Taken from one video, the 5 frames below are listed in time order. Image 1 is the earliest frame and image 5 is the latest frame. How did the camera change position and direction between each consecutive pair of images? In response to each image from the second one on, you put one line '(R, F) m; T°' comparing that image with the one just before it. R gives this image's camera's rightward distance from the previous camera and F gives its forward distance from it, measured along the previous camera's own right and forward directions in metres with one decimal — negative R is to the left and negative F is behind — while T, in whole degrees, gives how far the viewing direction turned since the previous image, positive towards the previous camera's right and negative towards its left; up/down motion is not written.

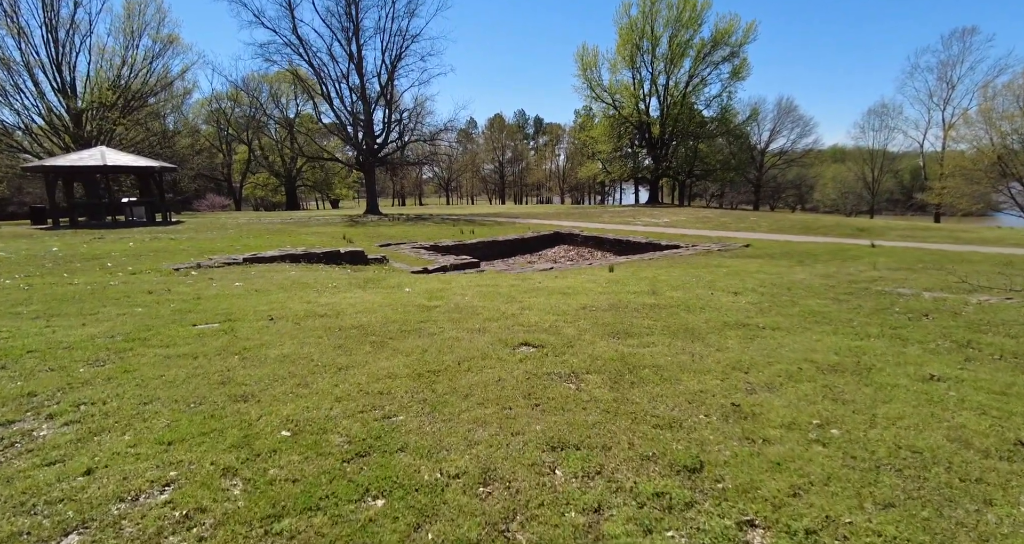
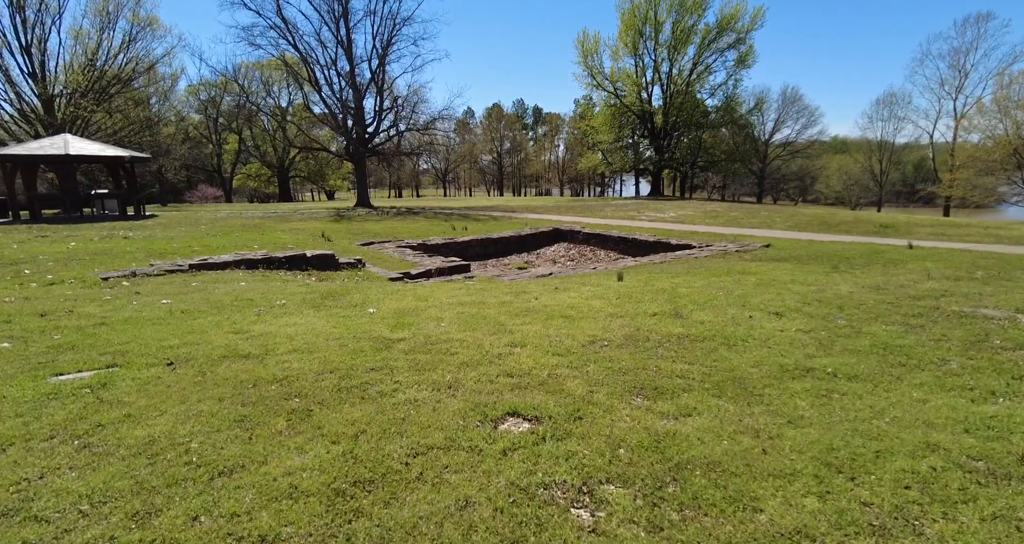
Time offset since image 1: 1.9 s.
(+0.1, +1.5) m; 0°
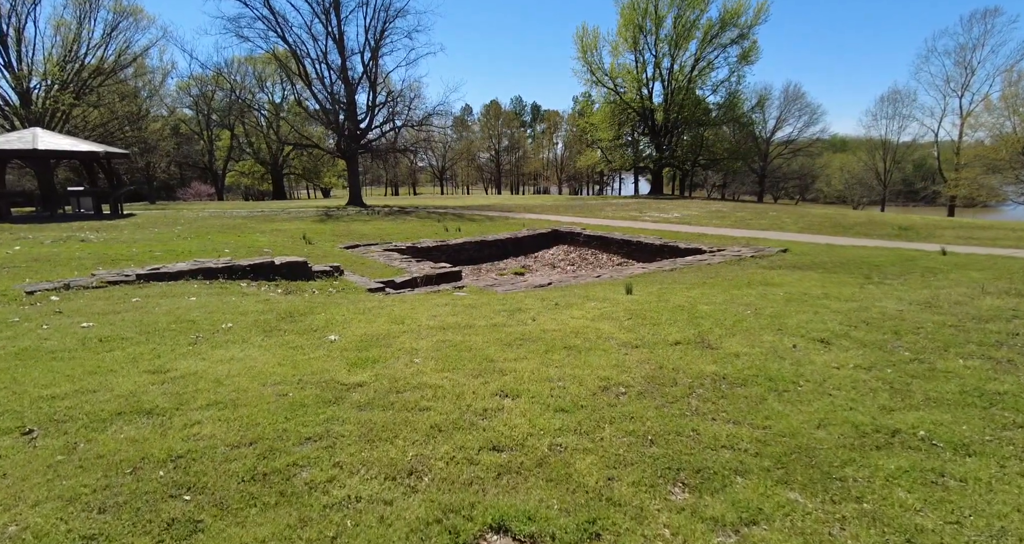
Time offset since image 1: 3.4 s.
(+0.1, +1.1) m; 0°
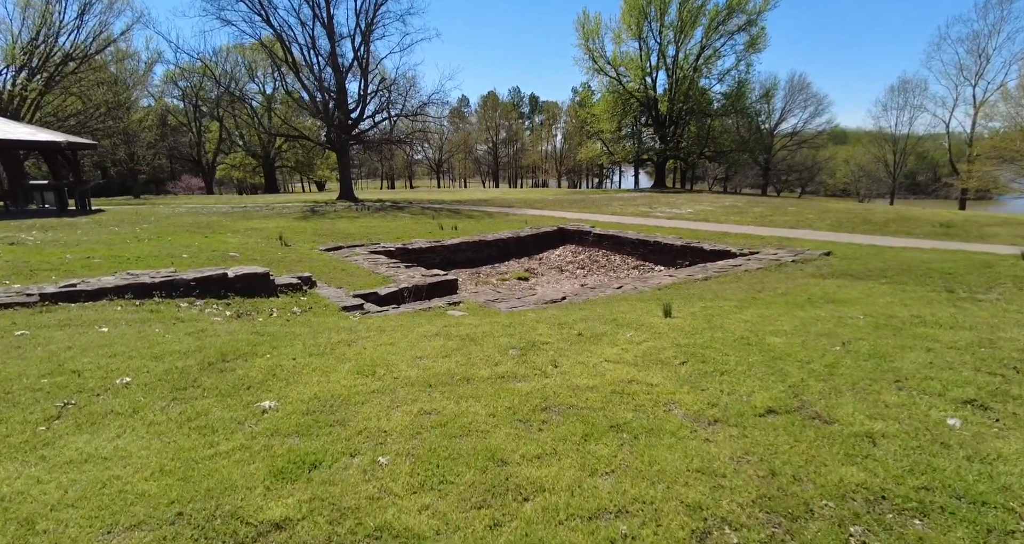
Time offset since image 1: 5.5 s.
(-0.1, +1.7) m; 0°
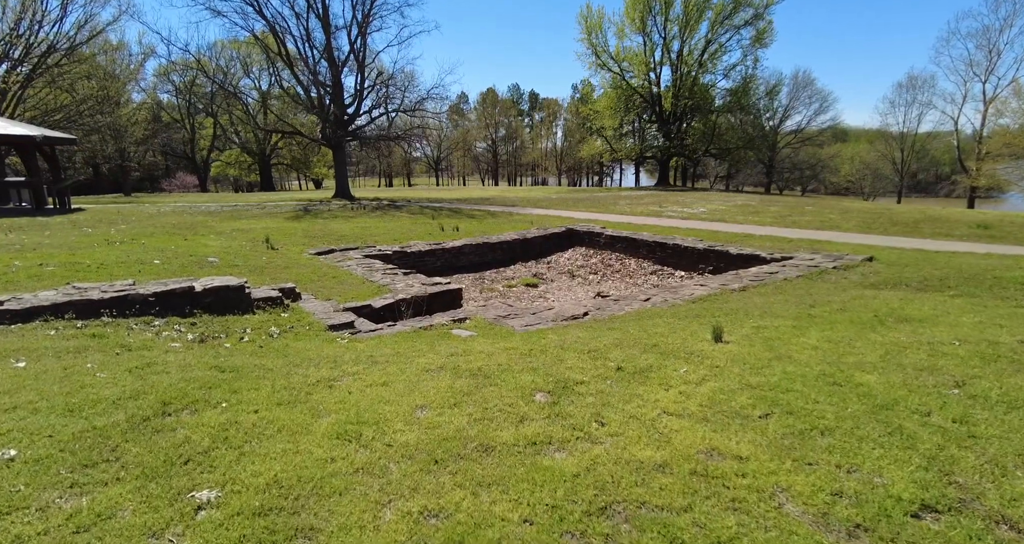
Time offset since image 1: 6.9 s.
(-0.2, +1.1) m; 0°
